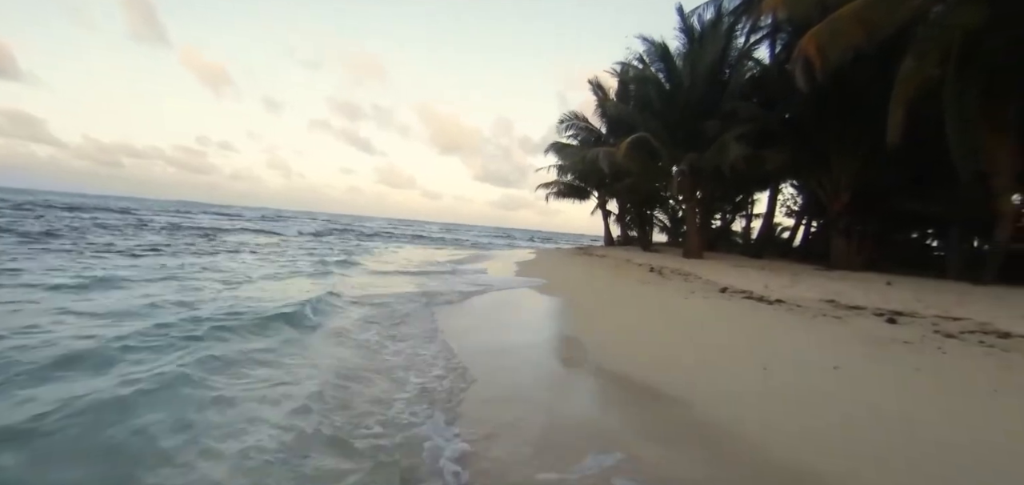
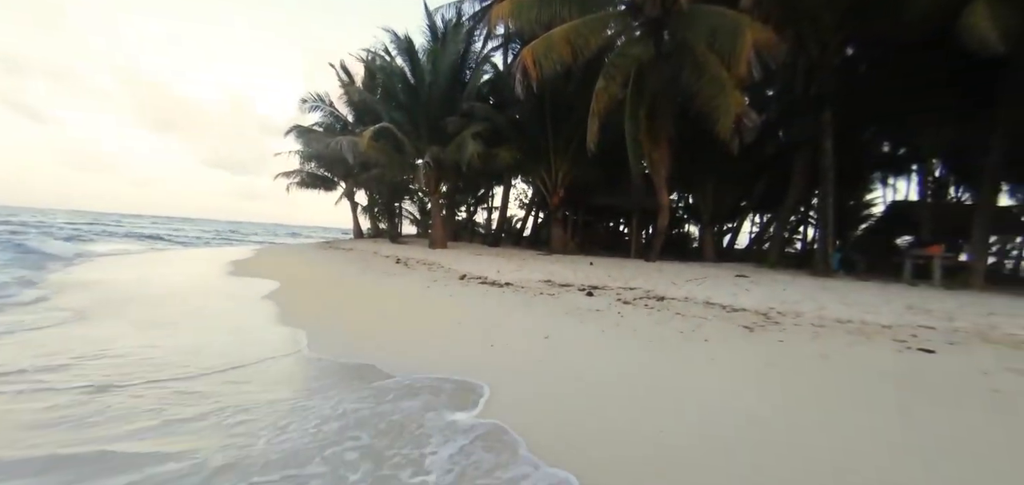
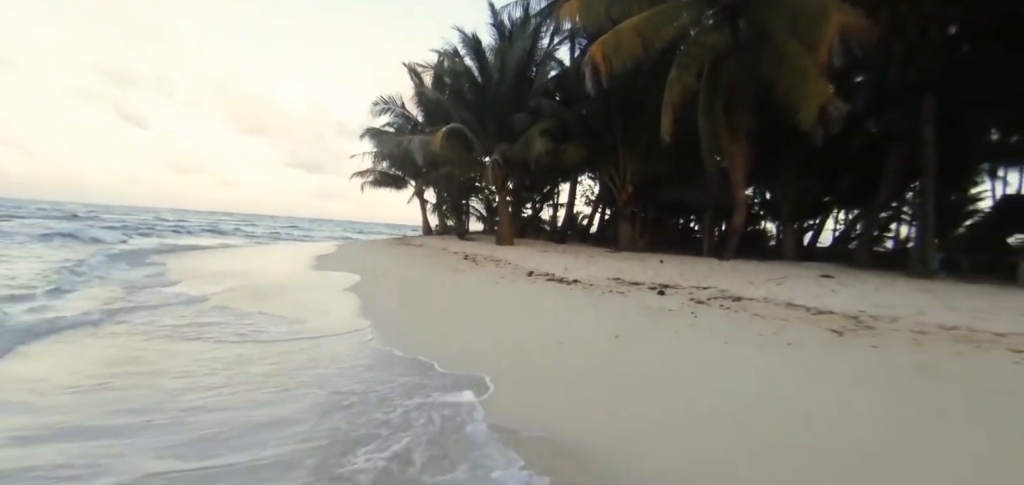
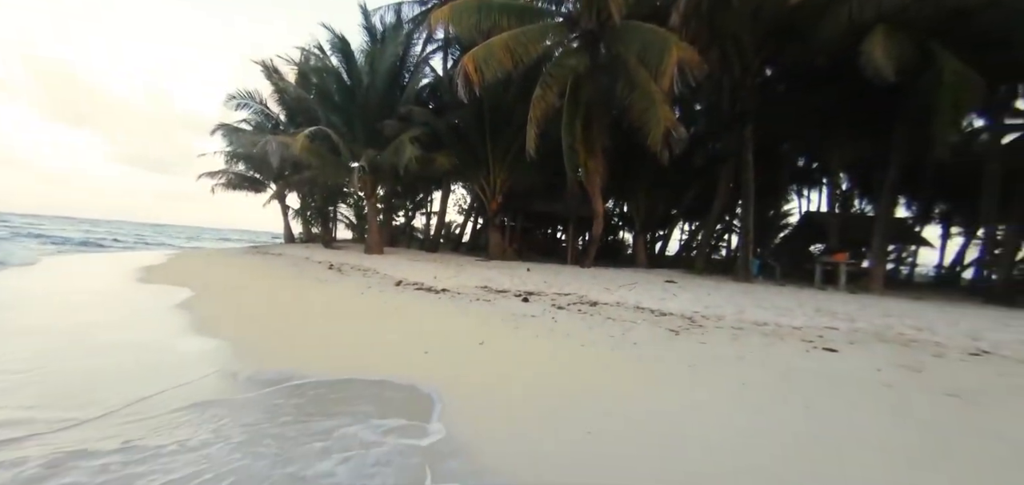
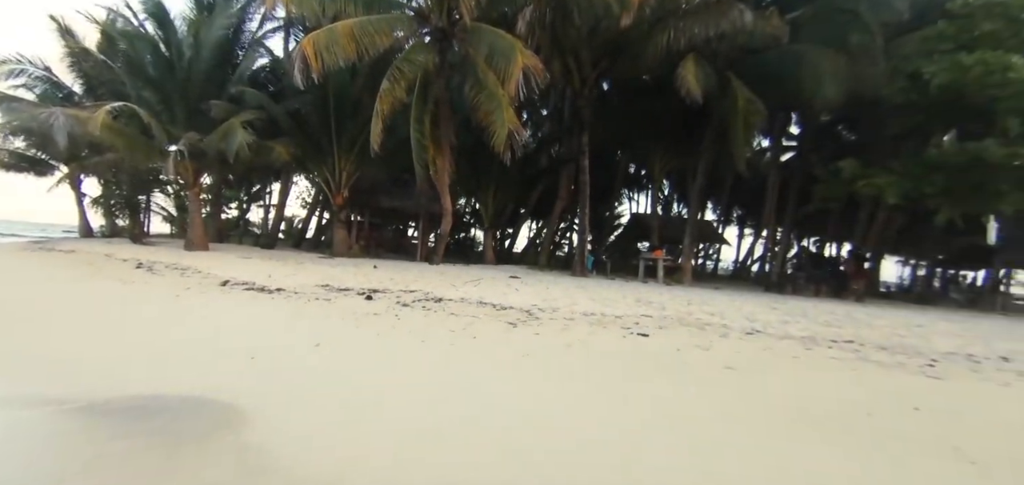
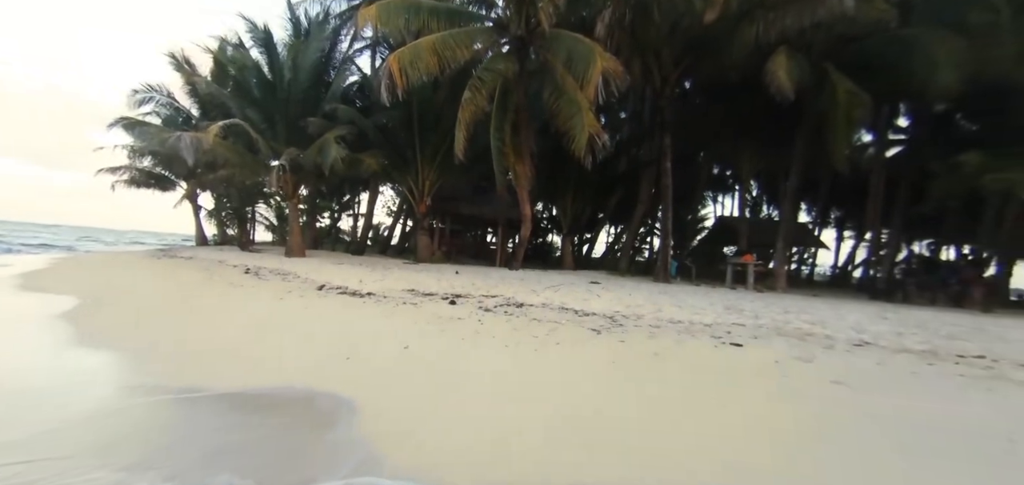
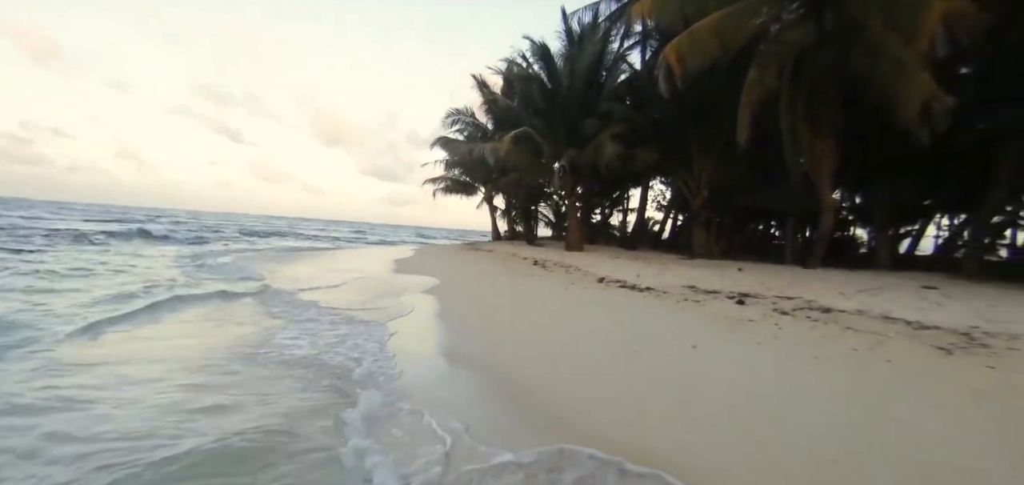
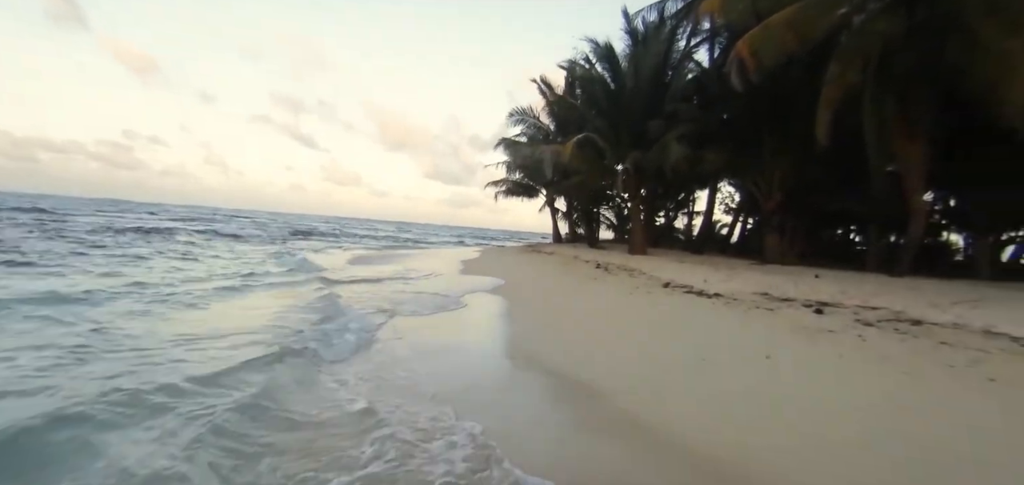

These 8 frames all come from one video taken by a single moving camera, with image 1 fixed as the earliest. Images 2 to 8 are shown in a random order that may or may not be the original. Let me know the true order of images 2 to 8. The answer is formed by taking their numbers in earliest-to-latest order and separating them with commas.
8, 7, 3, 2, 4, 6, 5
